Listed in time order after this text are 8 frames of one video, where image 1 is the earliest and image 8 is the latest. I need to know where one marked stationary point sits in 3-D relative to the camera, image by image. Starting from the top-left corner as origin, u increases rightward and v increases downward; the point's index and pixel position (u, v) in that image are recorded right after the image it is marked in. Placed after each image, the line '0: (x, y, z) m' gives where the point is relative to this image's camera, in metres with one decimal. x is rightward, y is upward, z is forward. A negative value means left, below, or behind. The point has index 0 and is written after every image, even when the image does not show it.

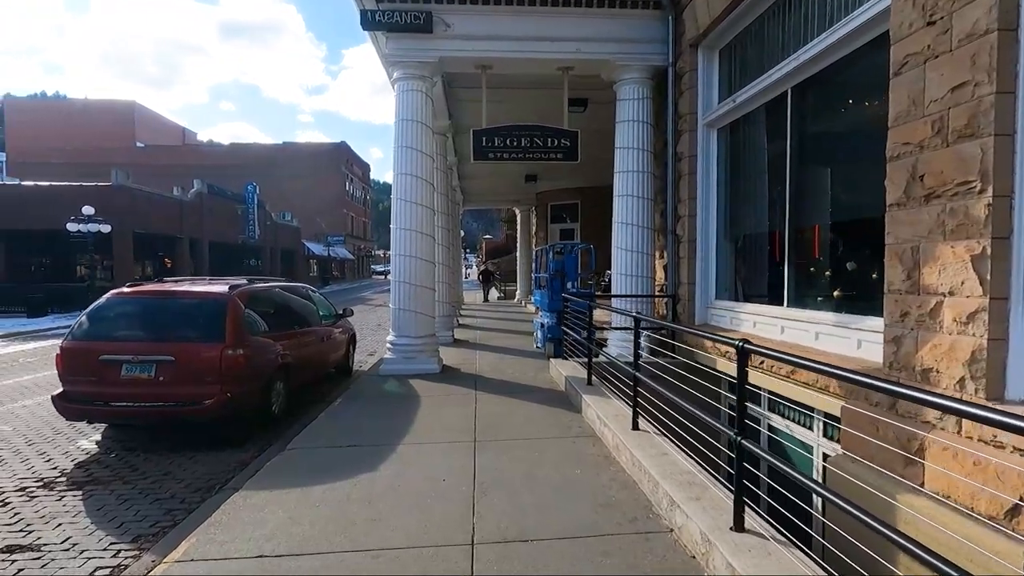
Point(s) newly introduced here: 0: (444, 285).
0: (-1.5, +0.1, +12.6) m
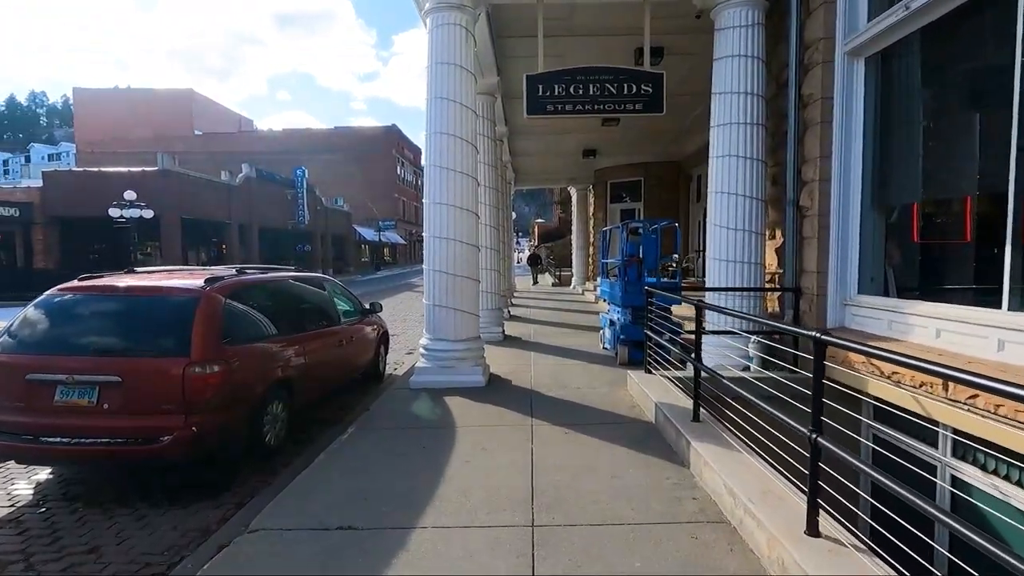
0: (-0.4, +0.3, +10.8) m
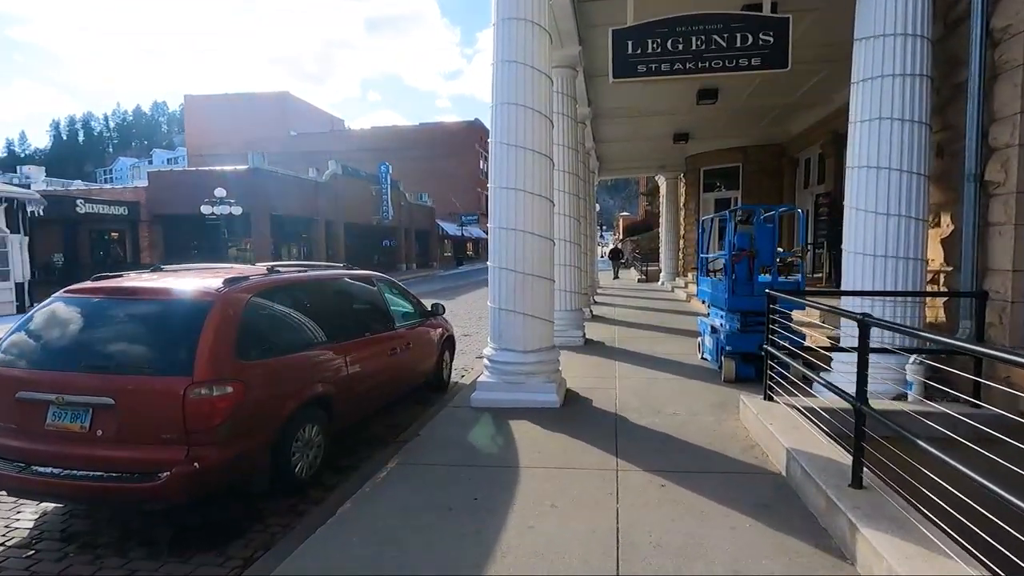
0: (+0.9, +0.3, +9.7) m
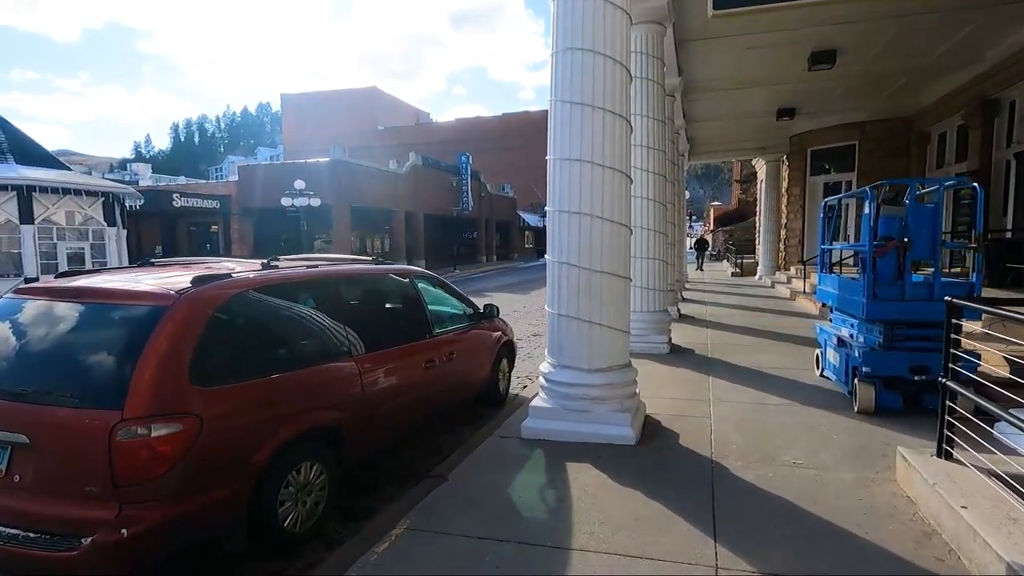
0: (+1.9, +0.4, +8.2) m
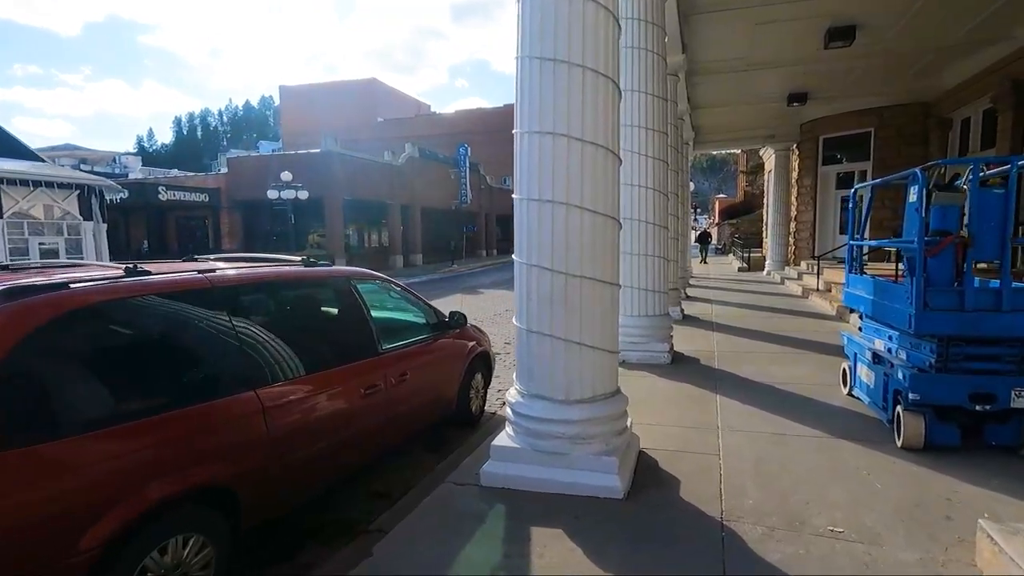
0: (+1.7, +0.4, +7.3) m
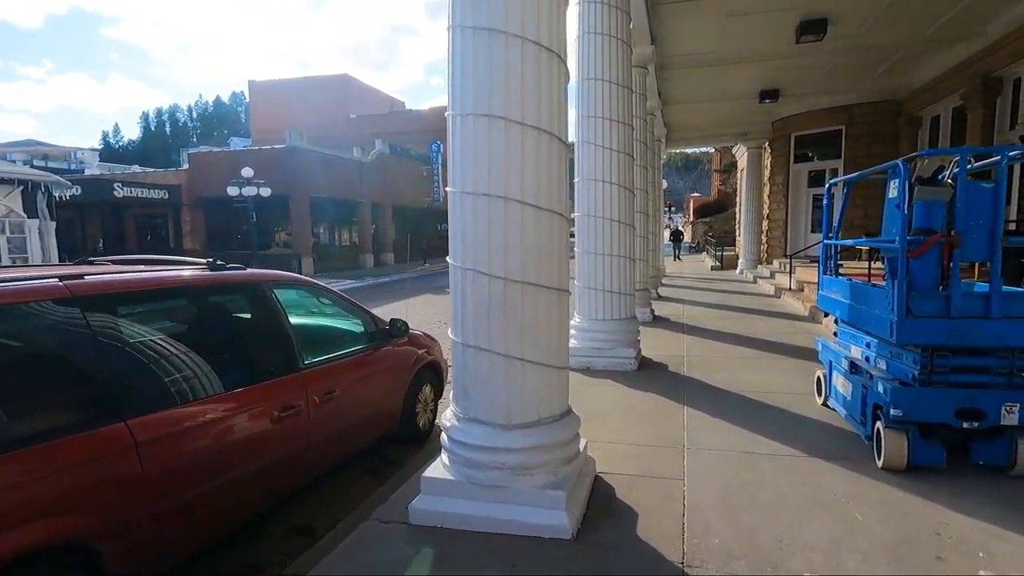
0: (+1.2, +0.3, +6.9) m
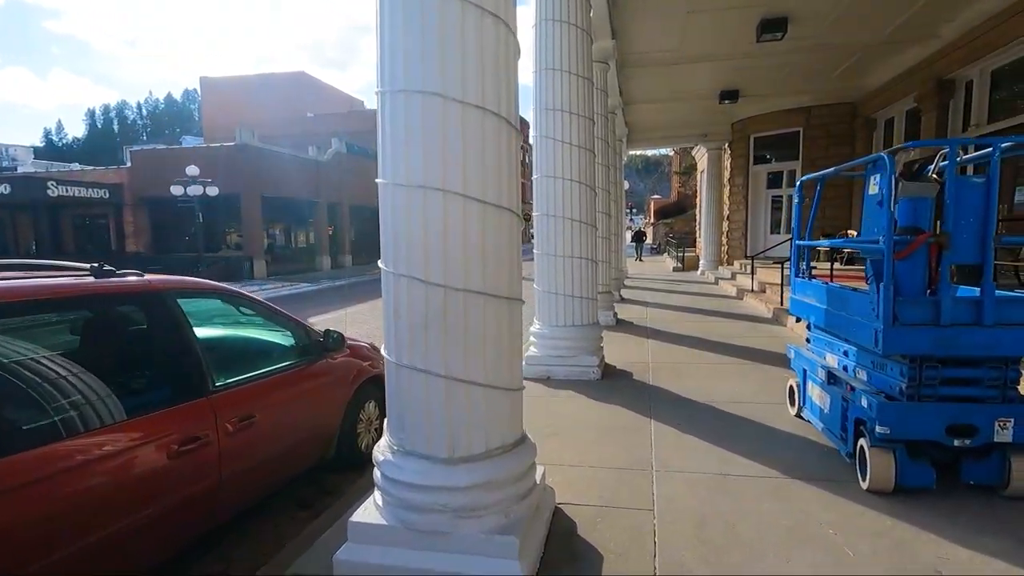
0: (+0.7, +0.3, +6.5) m
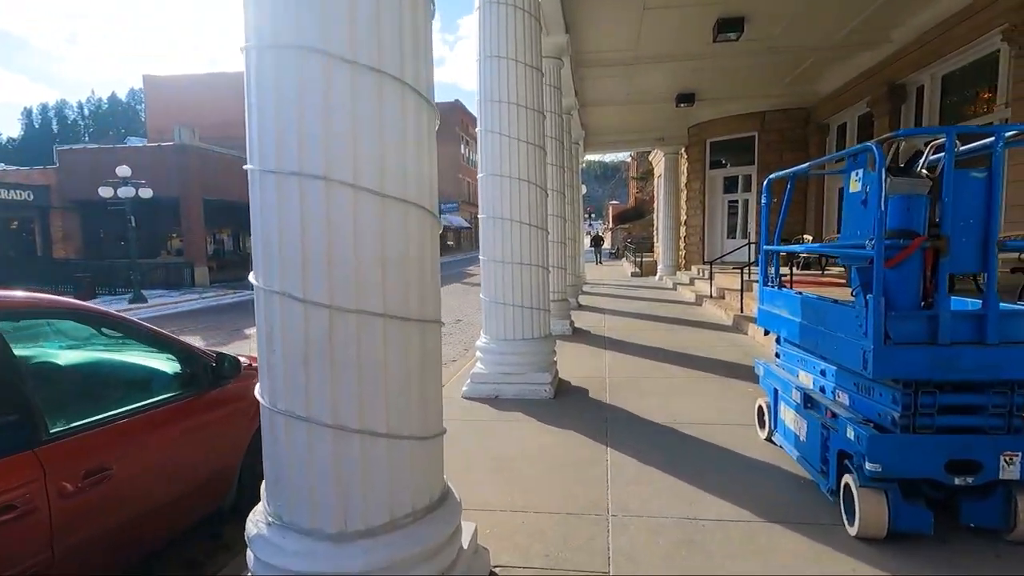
0: (+0.1, +0.2, +5.9) m
